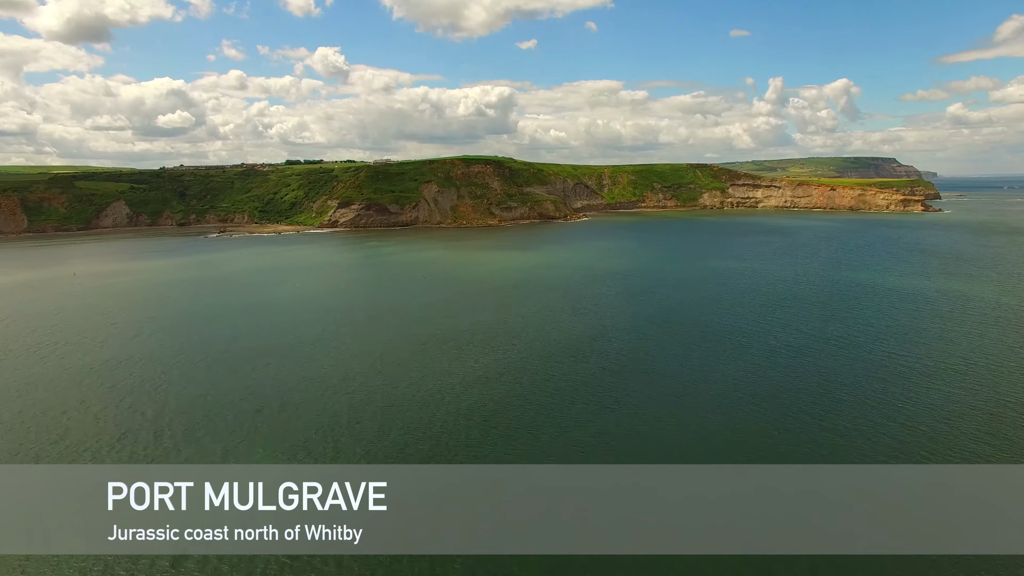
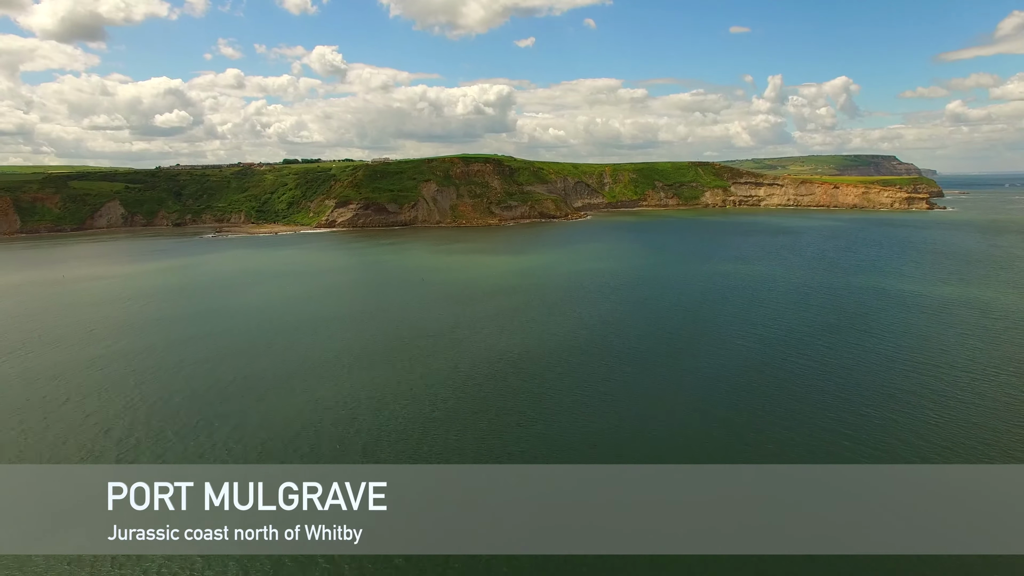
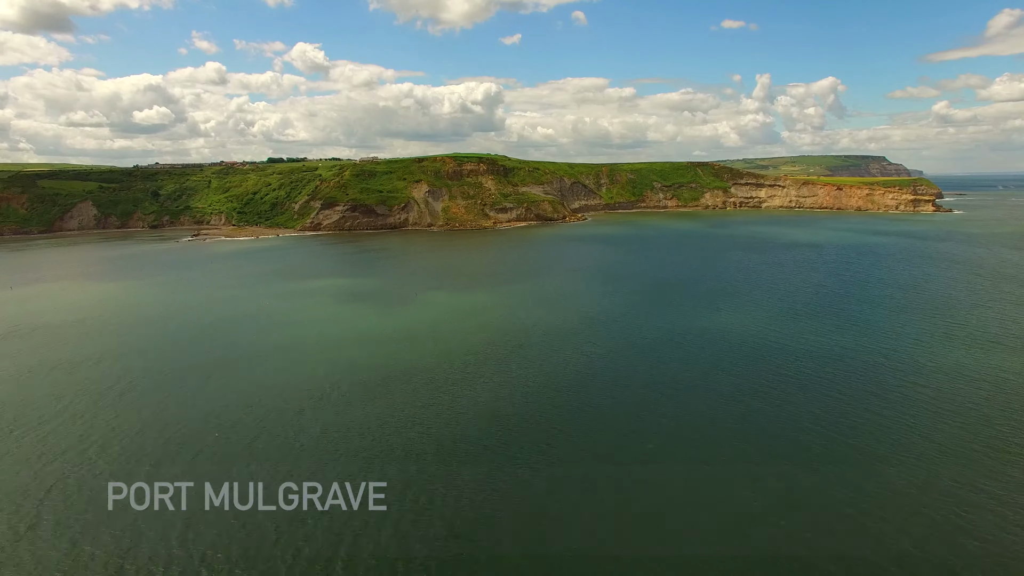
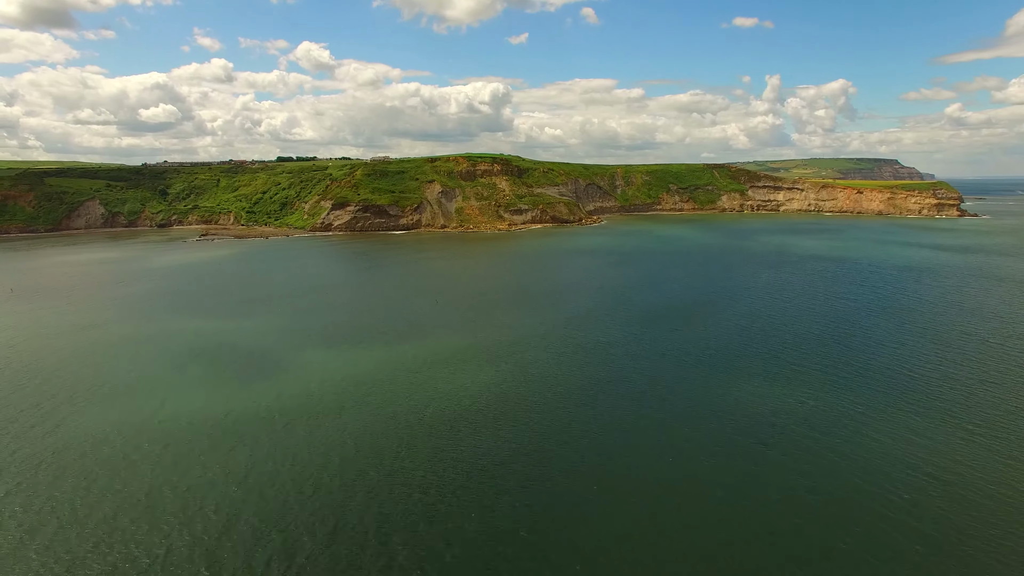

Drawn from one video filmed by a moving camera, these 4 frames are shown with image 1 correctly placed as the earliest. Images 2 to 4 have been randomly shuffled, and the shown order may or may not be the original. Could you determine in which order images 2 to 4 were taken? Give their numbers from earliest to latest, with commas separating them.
2, 3, 4
